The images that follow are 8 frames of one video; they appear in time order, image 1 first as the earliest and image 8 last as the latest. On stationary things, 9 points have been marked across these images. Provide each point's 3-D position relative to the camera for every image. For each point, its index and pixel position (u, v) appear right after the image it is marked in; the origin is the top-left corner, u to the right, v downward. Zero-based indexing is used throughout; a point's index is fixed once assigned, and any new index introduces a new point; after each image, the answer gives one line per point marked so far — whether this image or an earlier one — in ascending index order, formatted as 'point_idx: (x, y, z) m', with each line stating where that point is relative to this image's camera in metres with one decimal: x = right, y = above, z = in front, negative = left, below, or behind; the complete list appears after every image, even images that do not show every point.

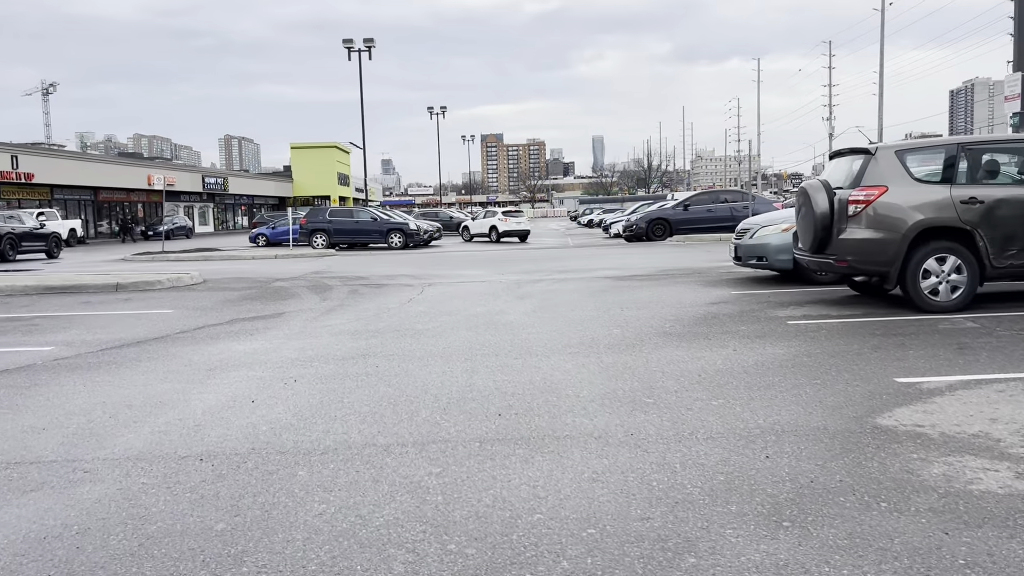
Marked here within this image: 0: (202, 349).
0: (-2.7, -0.5, +7.5) m
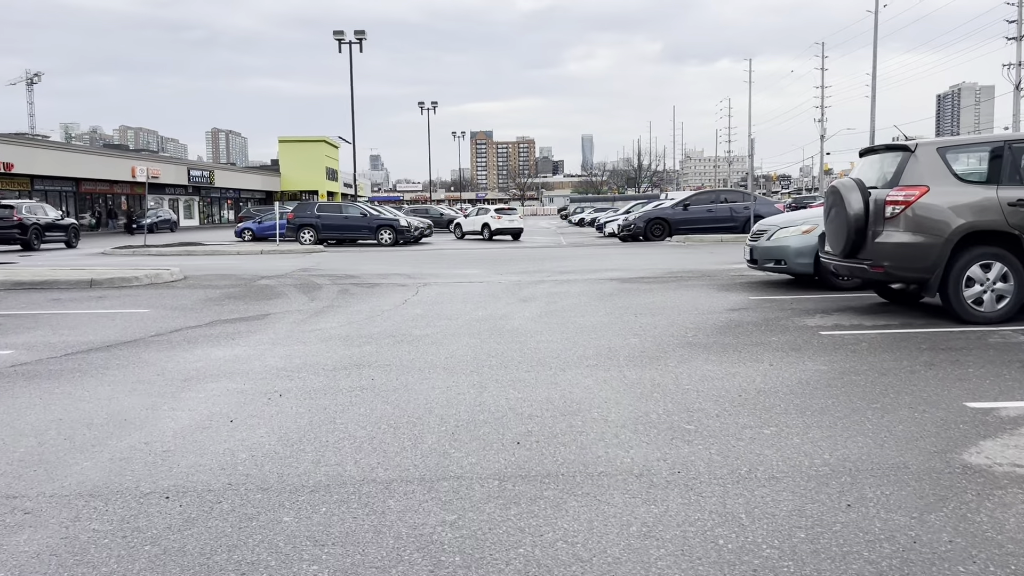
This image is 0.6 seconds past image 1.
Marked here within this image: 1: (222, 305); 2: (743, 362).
0: (-2.7, -0.5, +6.8) m
1: (-3.4, -0.2, +10.1) m
2: (+1.6, -0.5, +5.8) m
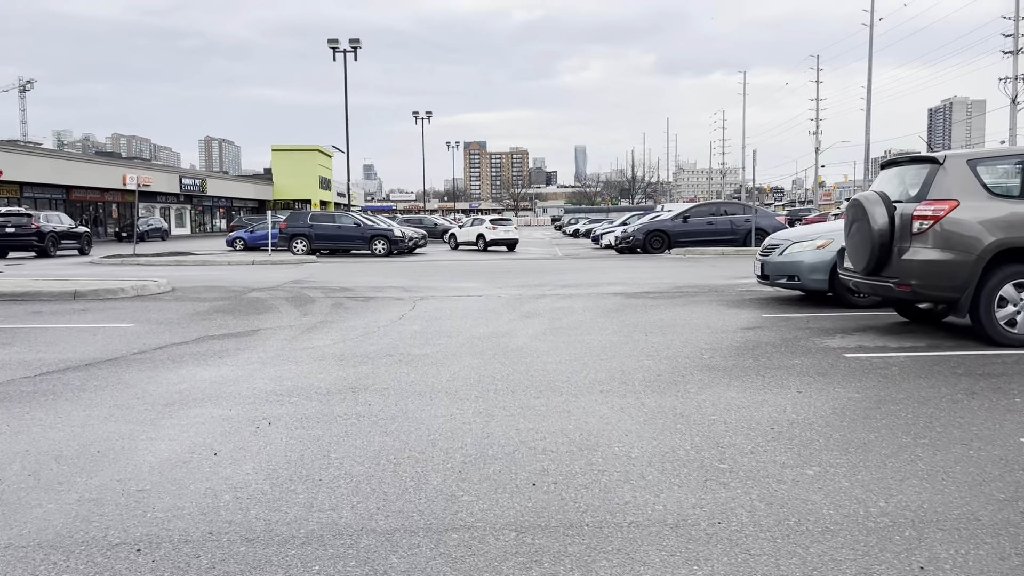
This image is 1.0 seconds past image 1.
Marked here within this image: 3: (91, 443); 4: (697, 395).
0: (-2.6, -0.7, +6.4) m
1: (-3.4, -0.3, +9.6) m
2: (+1.6, -0.6, +5.4) m
3: (-2.2, -0.8, +4.5) m
4: (+1.1, -0.7, +5.3) m
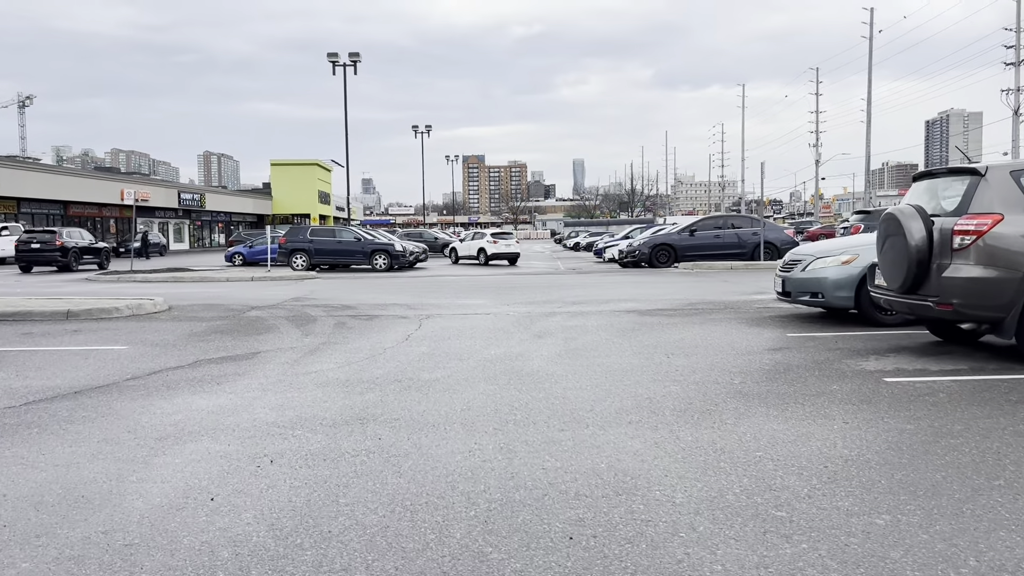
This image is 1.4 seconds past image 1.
0: (-2.5, -0.8, +5.9) m
1: (-3.3, -0.6, +9.2) m
2: (+1.8, -0.8, +5.0) m
3: (-2.1, -1.0, +4.1) m
4: (+1.3, -0.8, +4.9) m
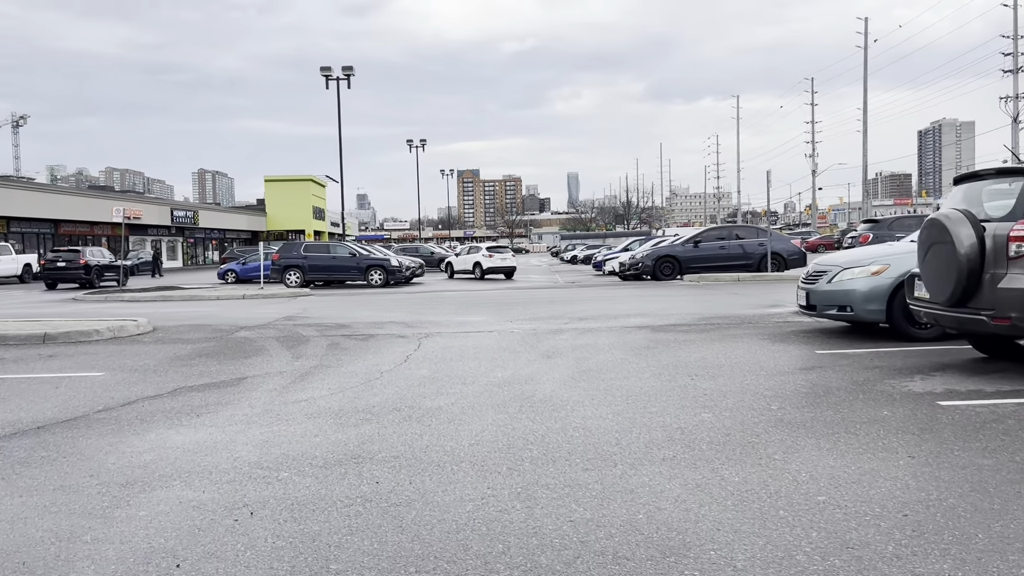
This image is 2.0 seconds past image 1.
0: (-2.4, -1.0, +5.3) m
1: (-3.2, -0.8, +8.6) m
2: (+1.8, -0.8, +4.4) m
3: (-2.0, -1.1, +3.5) m
4: (+1.4, -0.9, +4.2) m
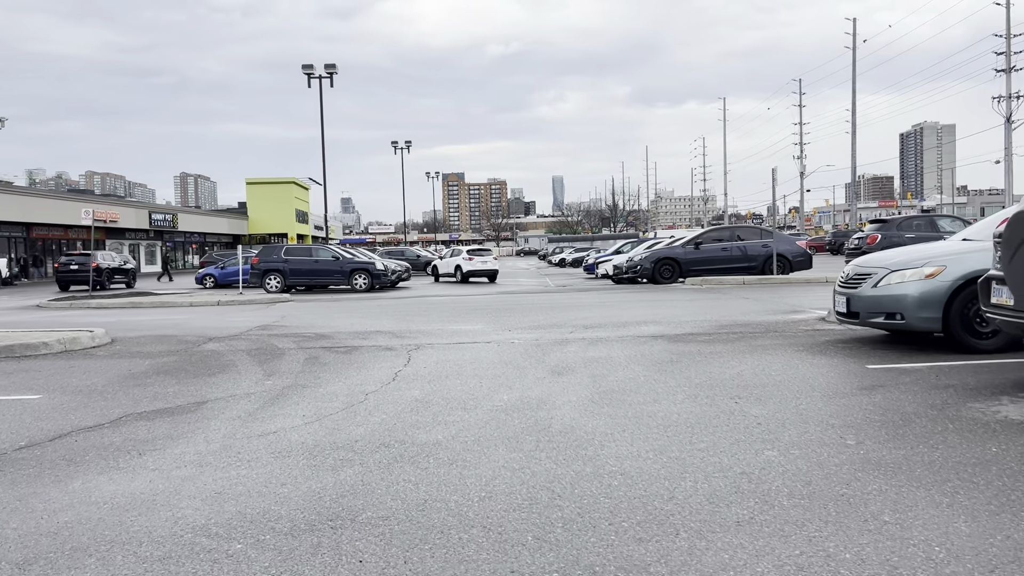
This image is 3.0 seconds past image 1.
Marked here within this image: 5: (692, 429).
0: (-2.3, -1.0, +4.2) m
1: (-3.2, -0.8, +7.4) m
2: (+2.0, -0.9, +3.3) m
3: (-1.9, -1.1, +2.4) m
4: (+1.5, -0.9, +3.2) m
5: (+1.0, -0.8, +5.0) m
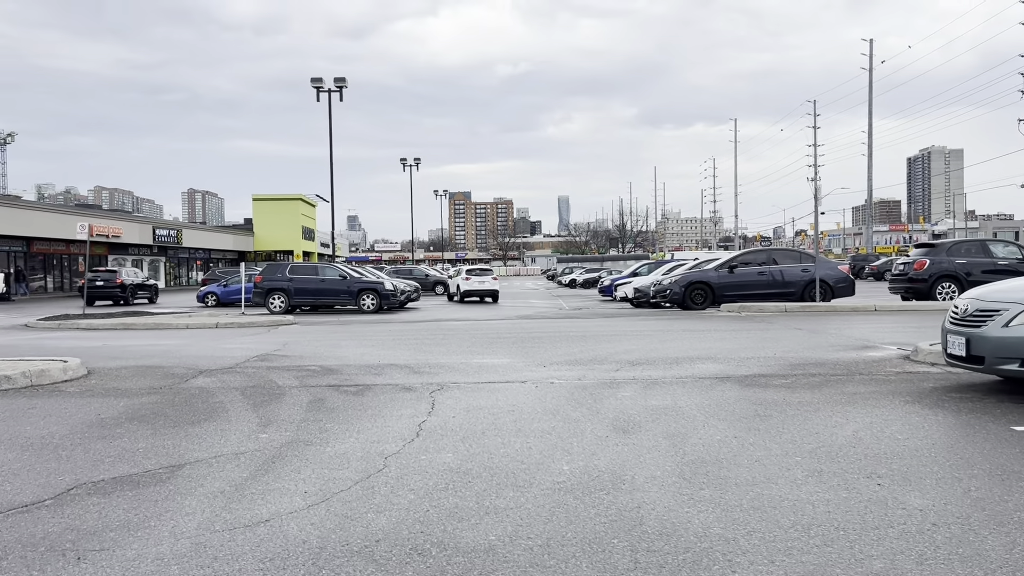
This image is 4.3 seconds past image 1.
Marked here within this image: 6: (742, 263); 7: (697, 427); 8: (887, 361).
0: (-2.0, -1.2, +2.8) m
1: (-2.8, -1.0, +6.1) m
2: (+2.3, -1.1, +1.9) m
3: (-1.6, -1.2, +1.0) m
4: (+1.8, -1.1, +1.8) m
5: (+1.4, -1.0, +3.6) m
6: (+5.1, +0.6, +19.1) m
7: (+1.2, -0.9, +5.8) m
8: (+4.0, -0.7, +9.0) m
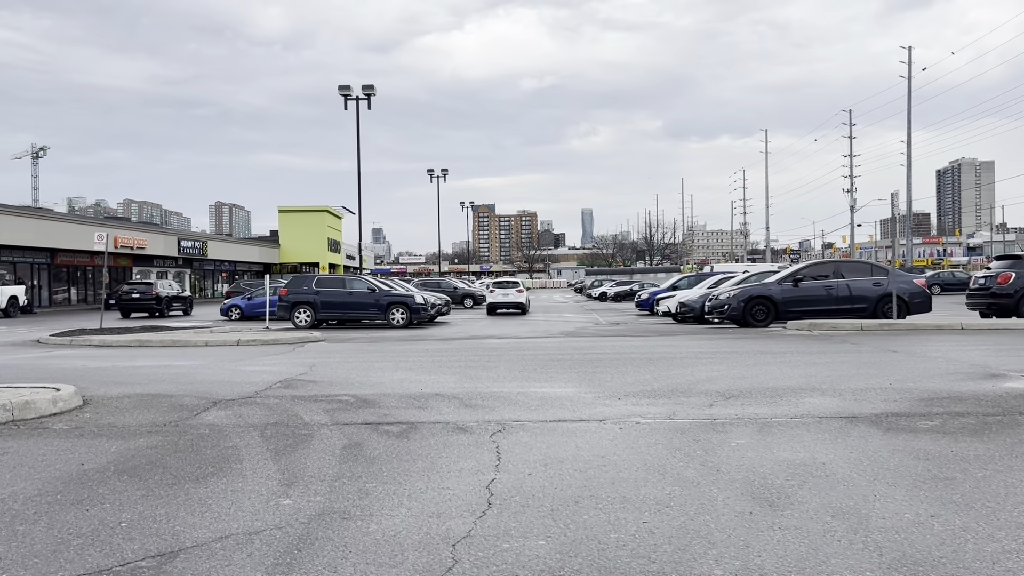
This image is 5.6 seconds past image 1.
0: (-1.5, -1.2, +1.4) m
1: (-2.3, -1.2, +4.7) m
2: (+2.7, -1.1, +0.4) m
3: (-1.2, -1.2, -0.5) m
4: (+2.2, -1.1, +0.3) m
5: (+1.9, -1.1, +2.1) m
6: (+6.0, +0.2, +17.5) m
7: (+1.8, -1.0, +4.3) m
8: (+4.6, -0.9, +7.4) m
